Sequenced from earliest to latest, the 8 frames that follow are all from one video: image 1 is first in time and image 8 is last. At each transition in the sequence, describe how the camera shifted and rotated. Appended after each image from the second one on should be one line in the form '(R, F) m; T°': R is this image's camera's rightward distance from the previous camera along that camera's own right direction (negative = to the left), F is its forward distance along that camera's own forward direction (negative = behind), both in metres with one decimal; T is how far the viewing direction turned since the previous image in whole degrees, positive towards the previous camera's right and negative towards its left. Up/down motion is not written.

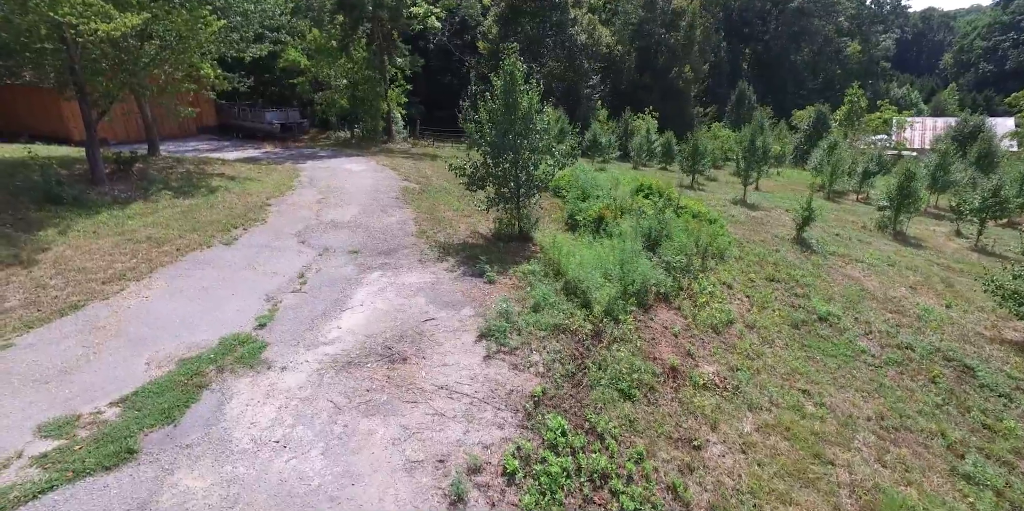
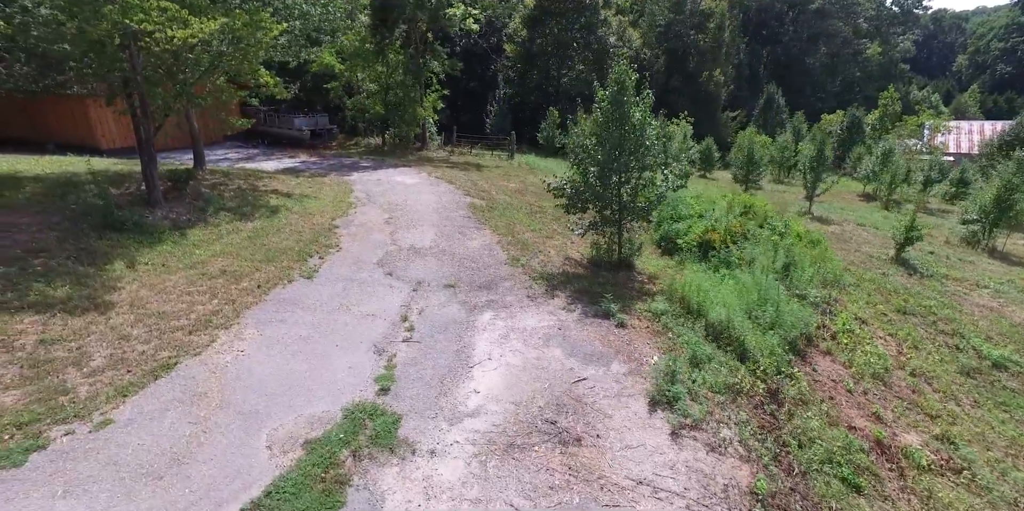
(-1.8, +1.0) m; 0°
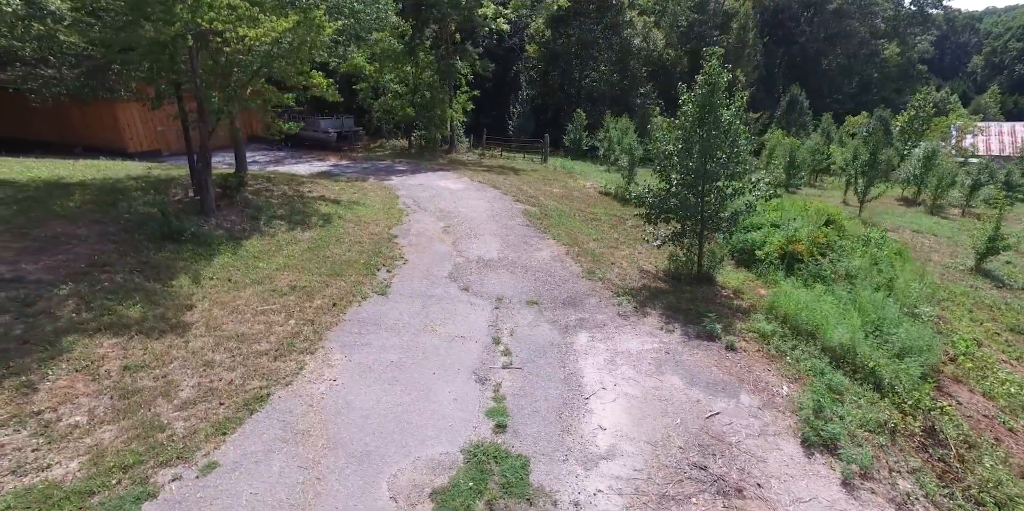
(-1.2, +0.5) m; -1°
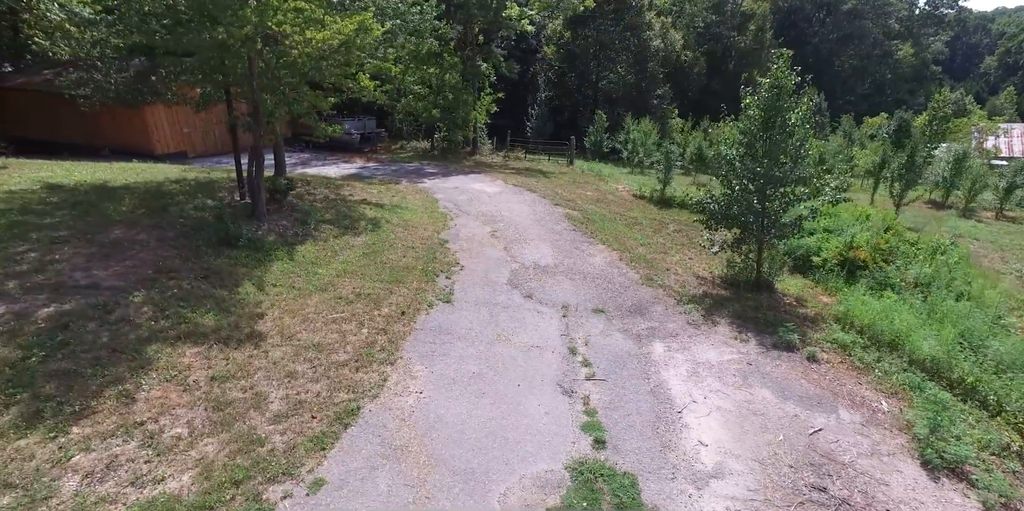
(-0.9, +0.1) m; -1°
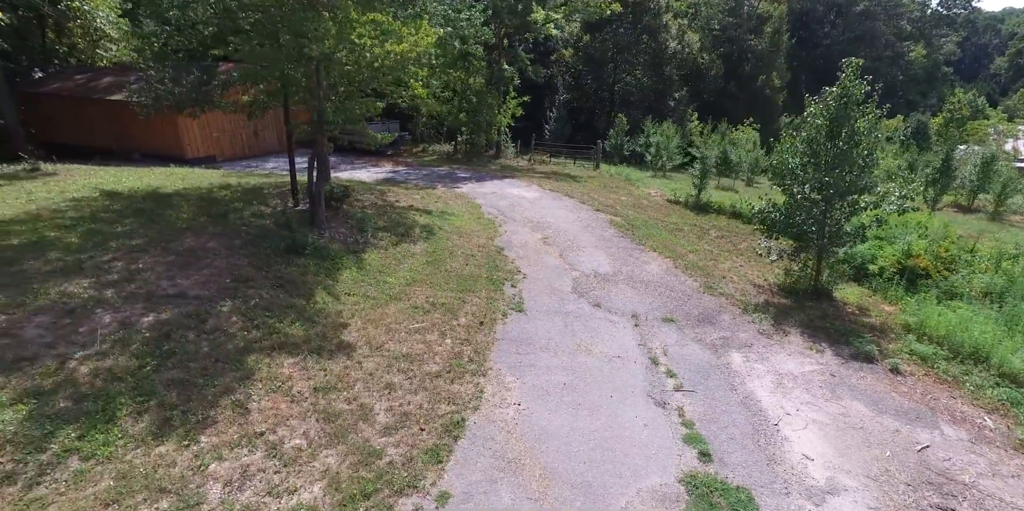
(-1.0, 0.0) m; 0°
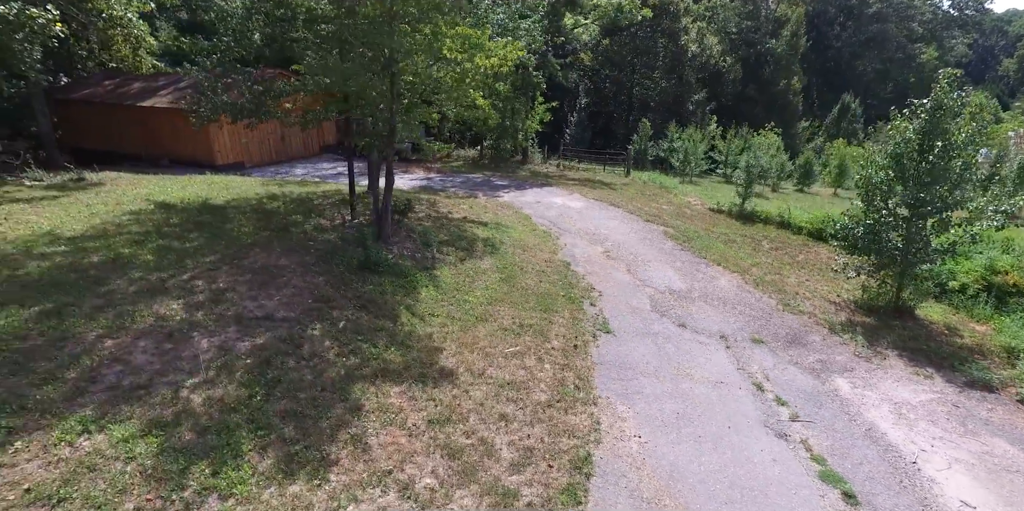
(-1.2, +0.2) m; 0°
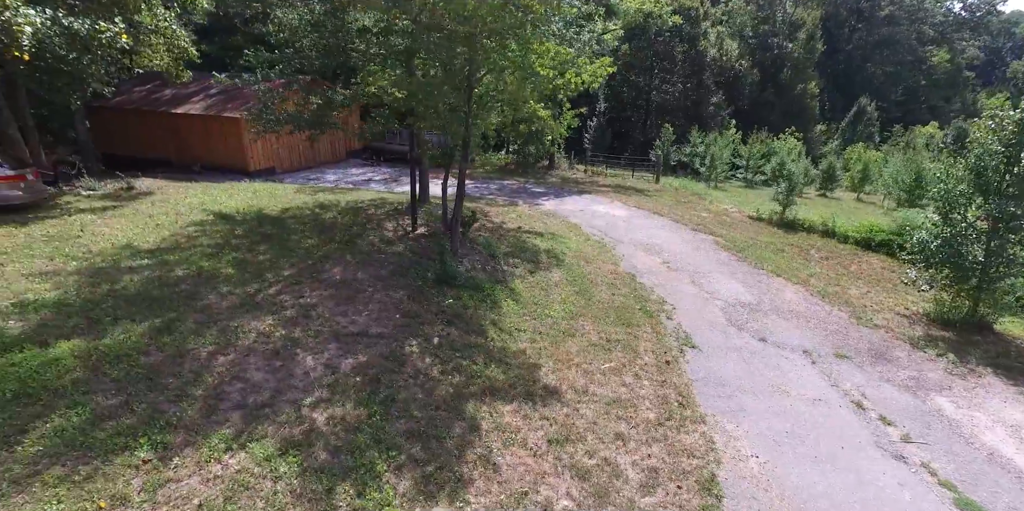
(-1.1, 0.0) m; 0°
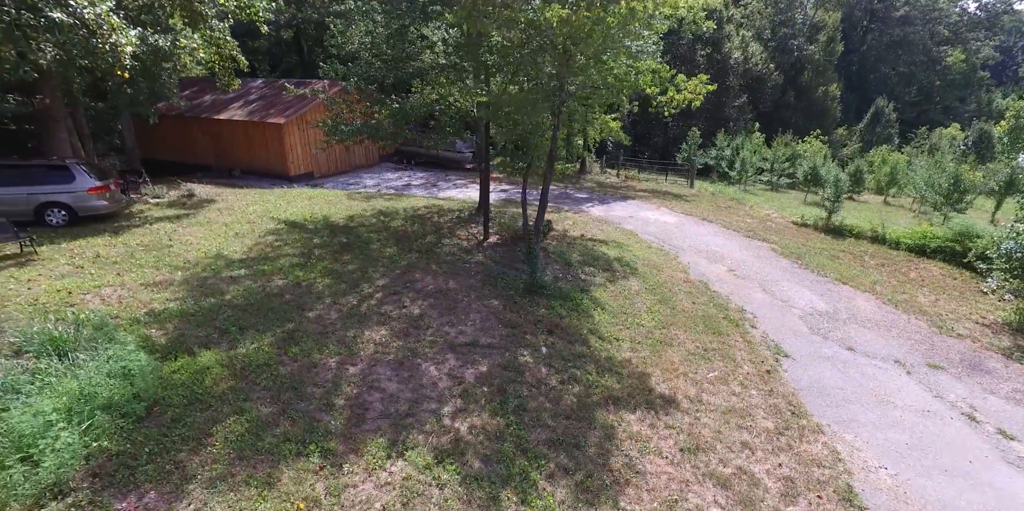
(-1.3, -0.2) m; -1°
